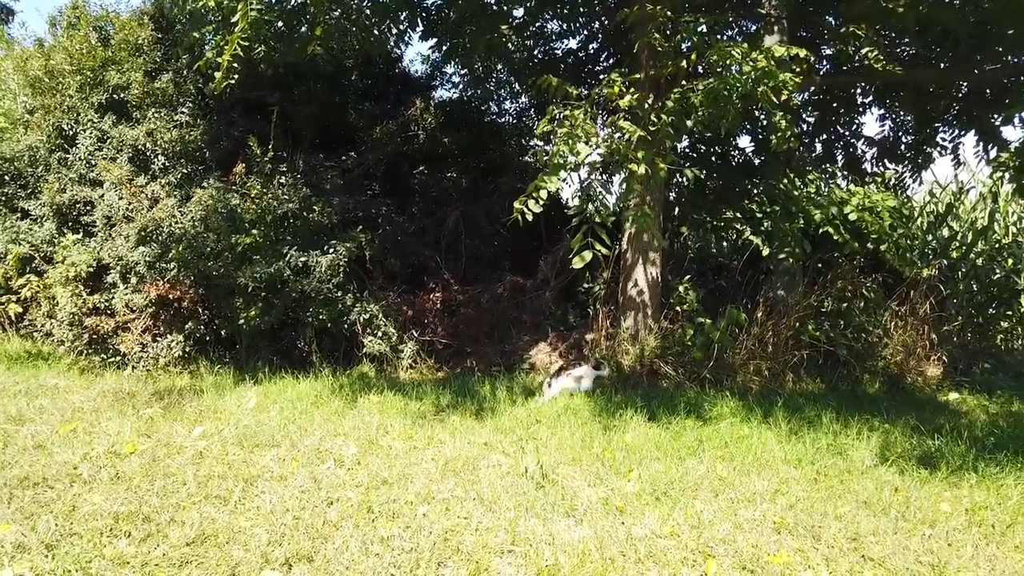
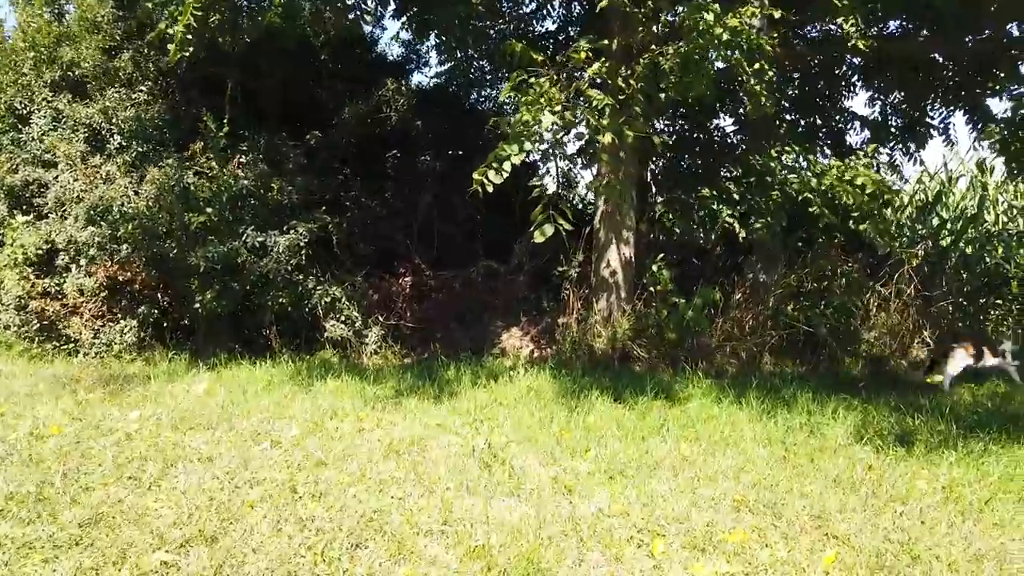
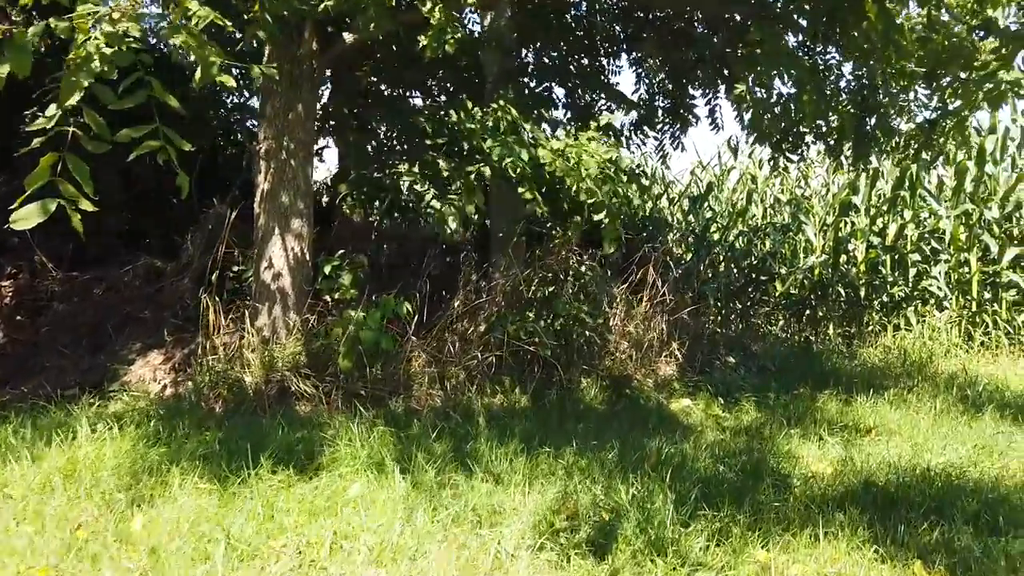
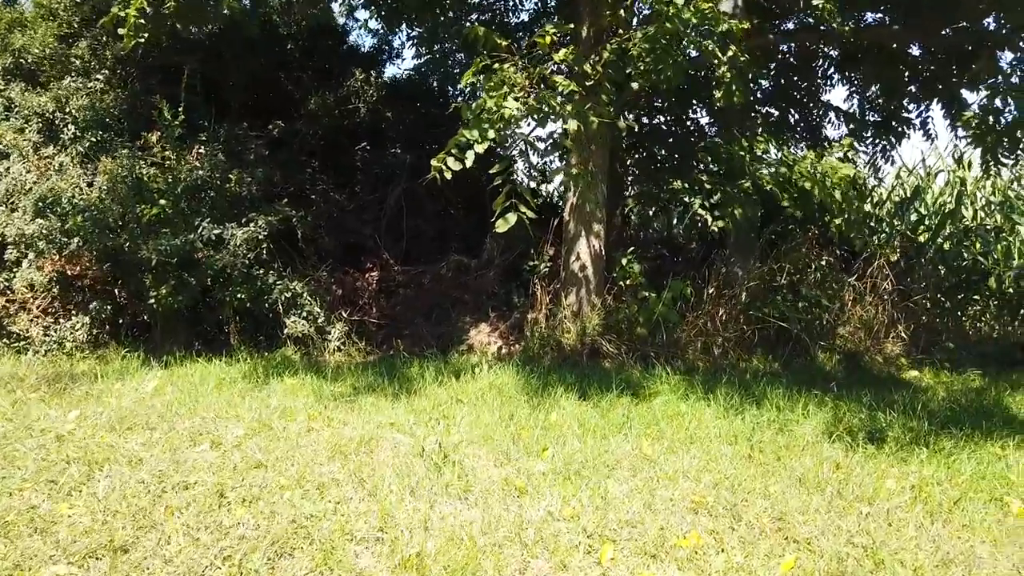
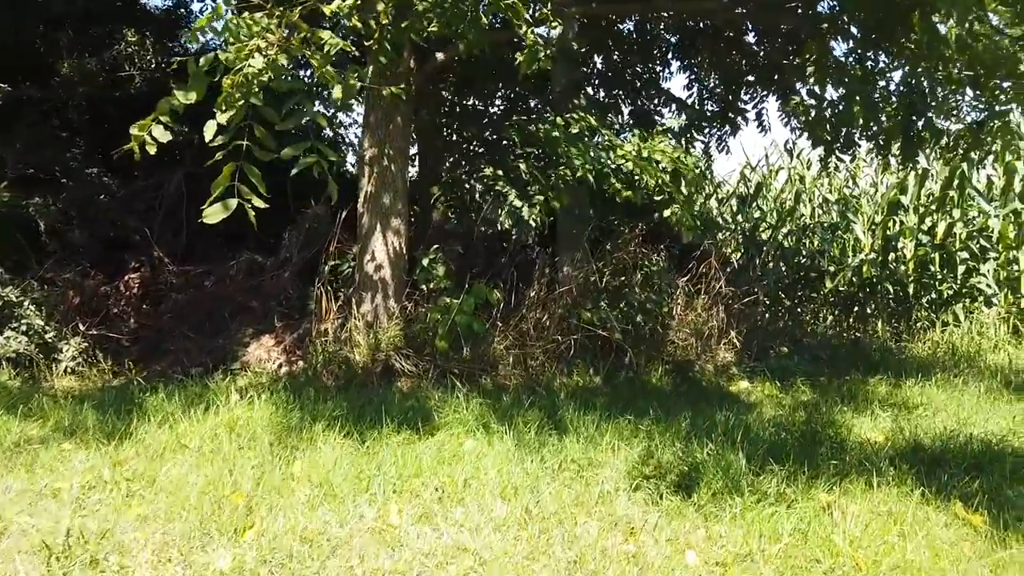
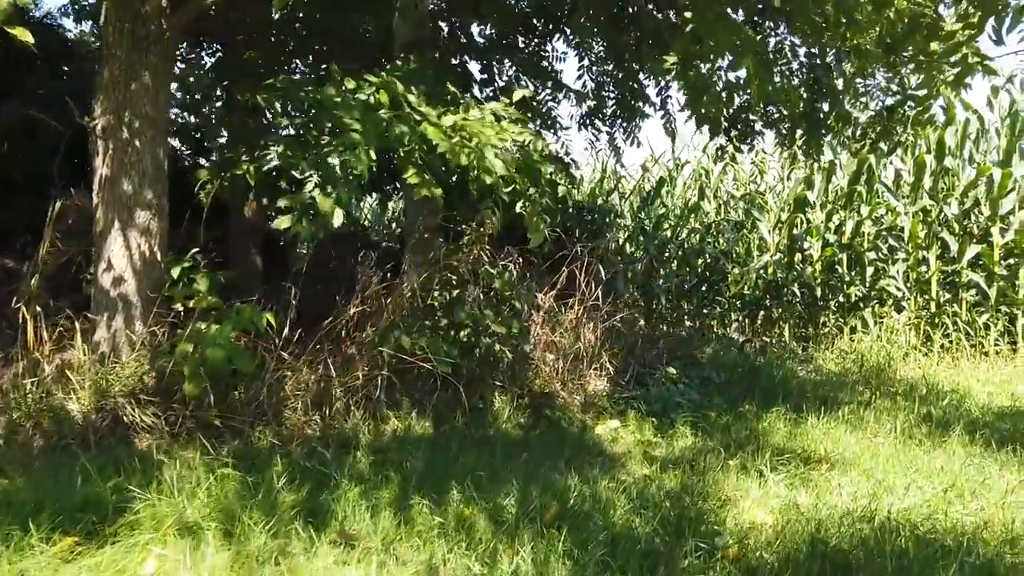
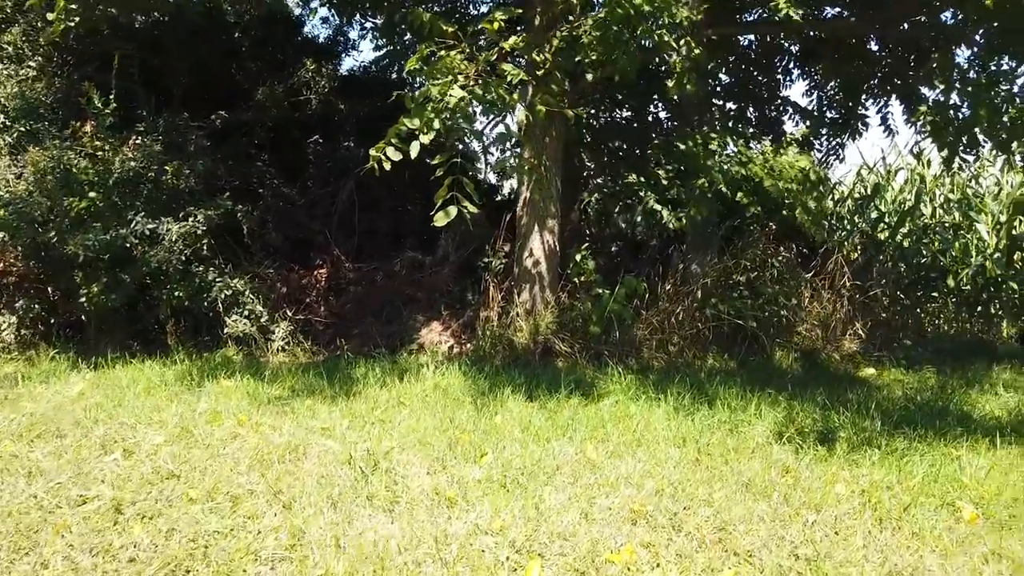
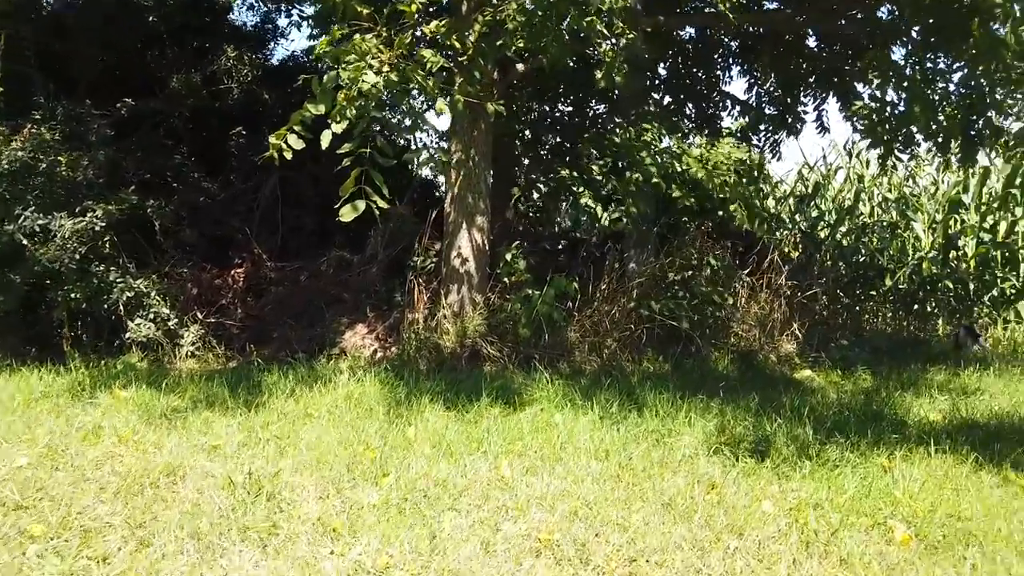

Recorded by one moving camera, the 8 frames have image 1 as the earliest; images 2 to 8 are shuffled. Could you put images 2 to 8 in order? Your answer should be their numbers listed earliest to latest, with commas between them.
2, 4, 7, 8, 5, 3, 6
